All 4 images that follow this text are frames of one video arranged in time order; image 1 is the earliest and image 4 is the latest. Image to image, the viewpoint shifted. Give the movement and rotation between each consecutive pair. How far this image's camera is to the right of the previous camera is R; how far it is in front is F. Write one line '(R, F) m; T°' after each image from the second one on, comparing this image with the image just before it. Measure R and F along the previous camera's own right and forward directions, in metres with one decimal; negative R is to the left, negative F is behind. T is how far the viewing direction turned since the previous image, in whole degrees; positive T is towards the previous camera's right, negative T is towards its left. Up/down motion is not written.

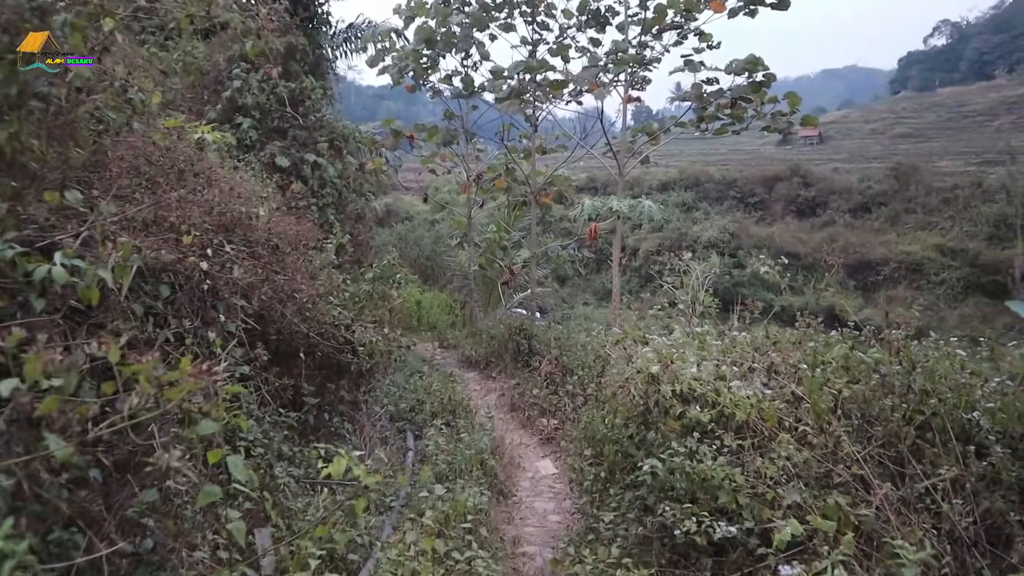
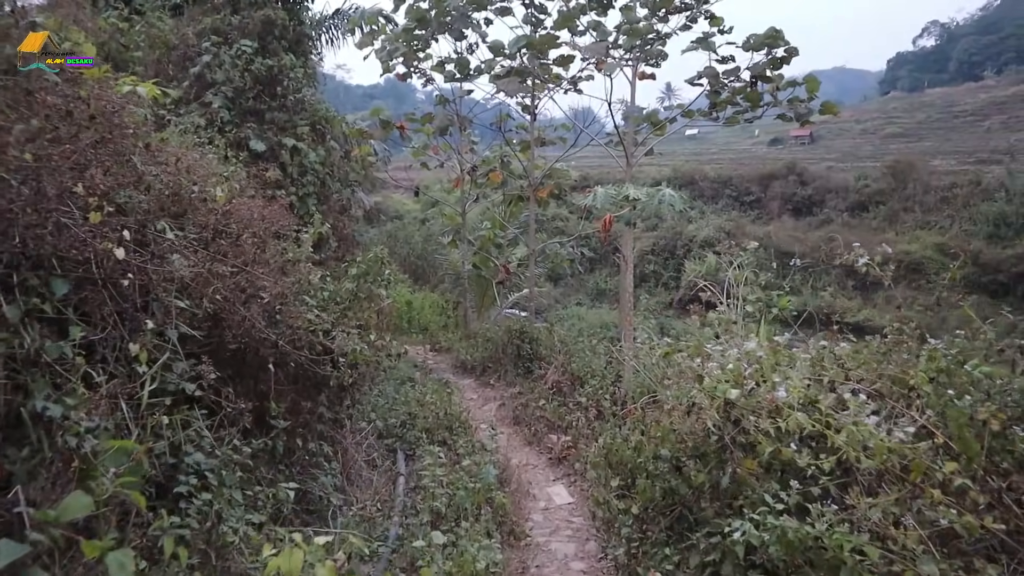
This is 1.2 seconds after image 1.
(-0.1, +0.6) m; +1°
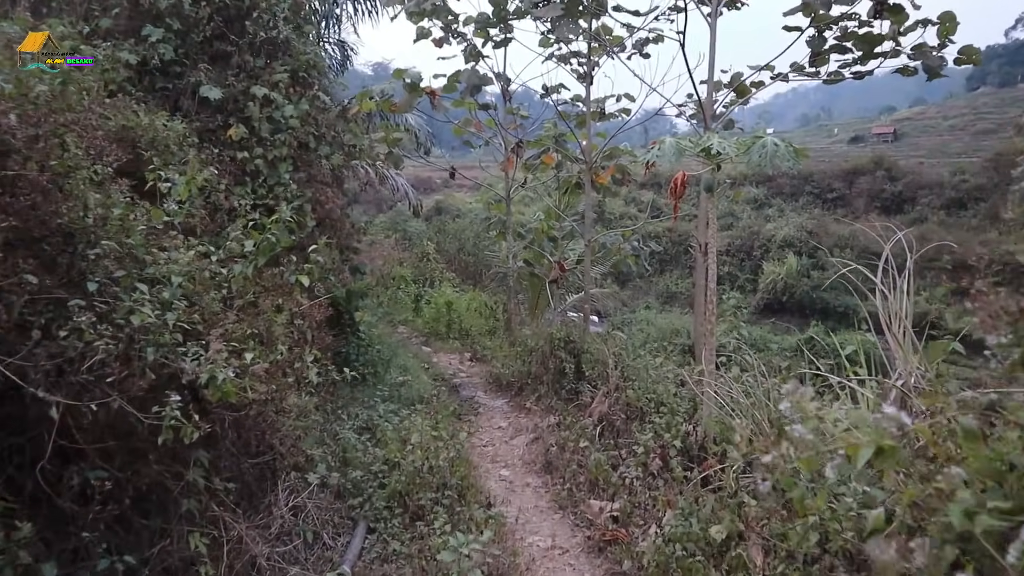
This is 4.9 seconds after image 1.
(+0.2, +1.5) m; -5°
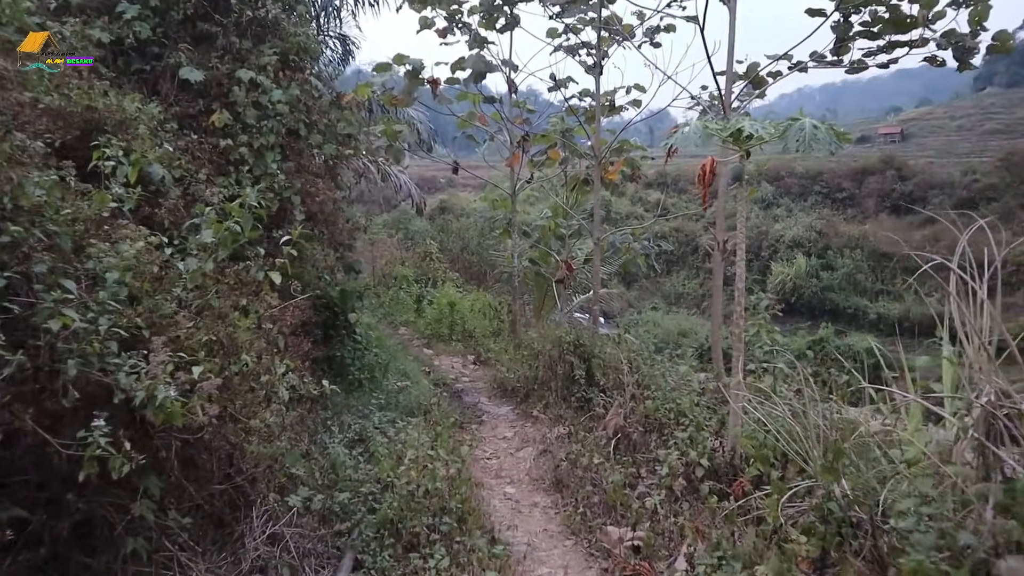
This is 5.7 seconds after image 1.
(0.0, +0.4) m; 0°
